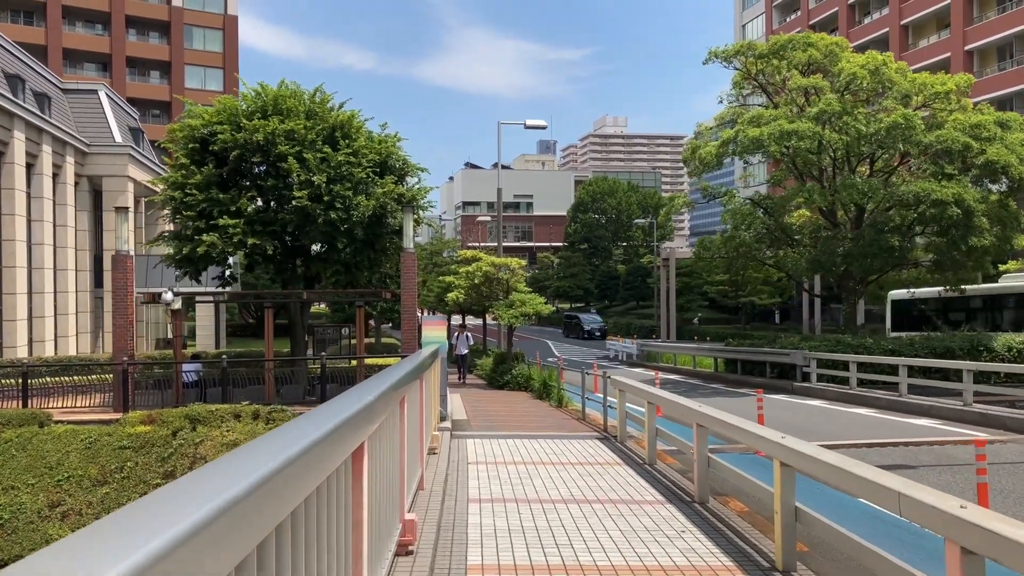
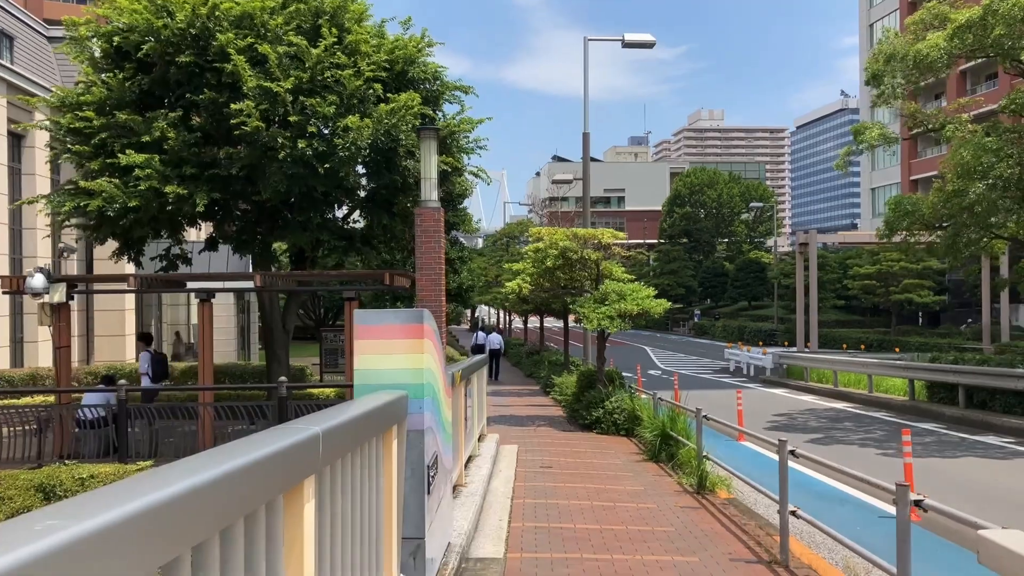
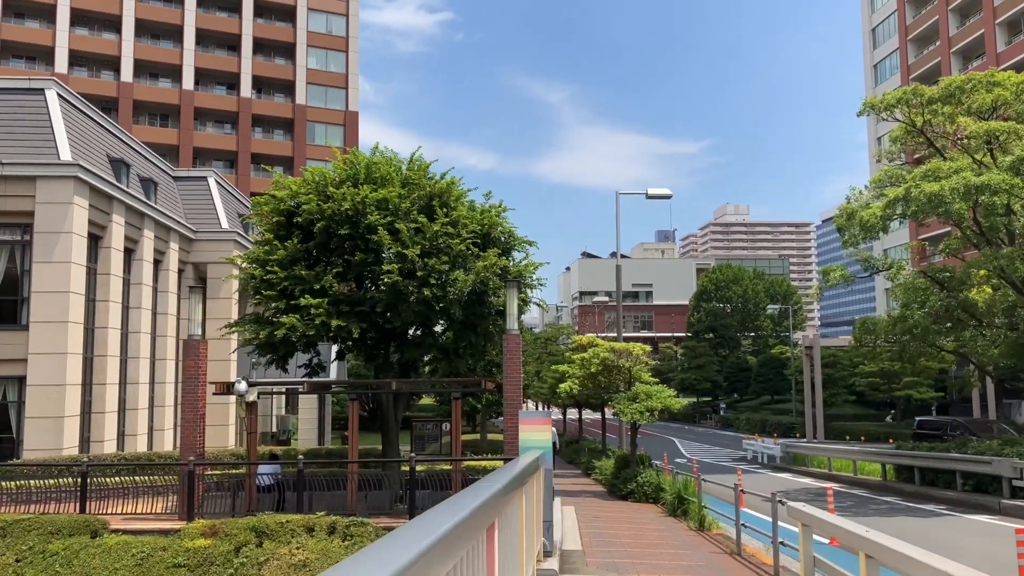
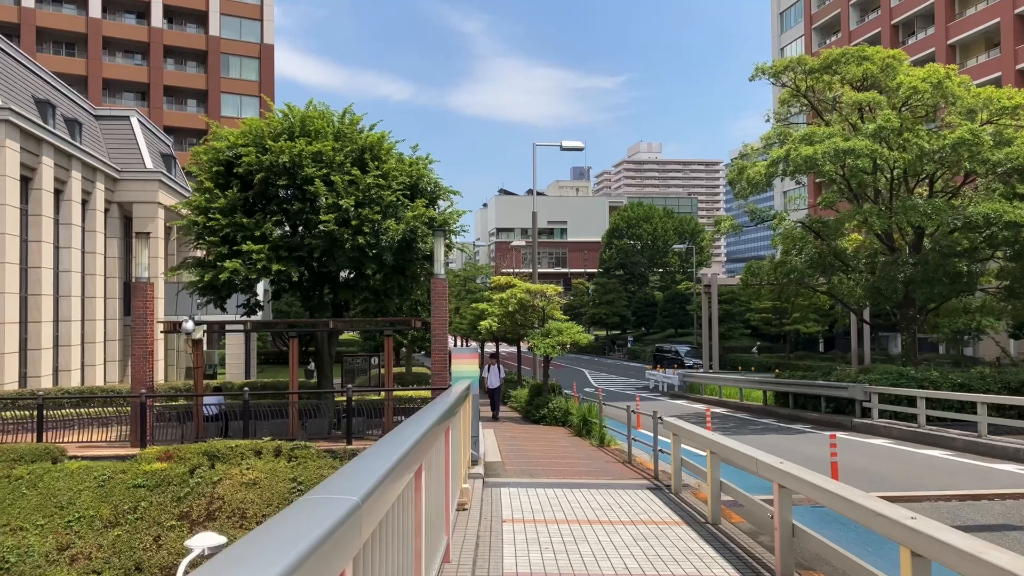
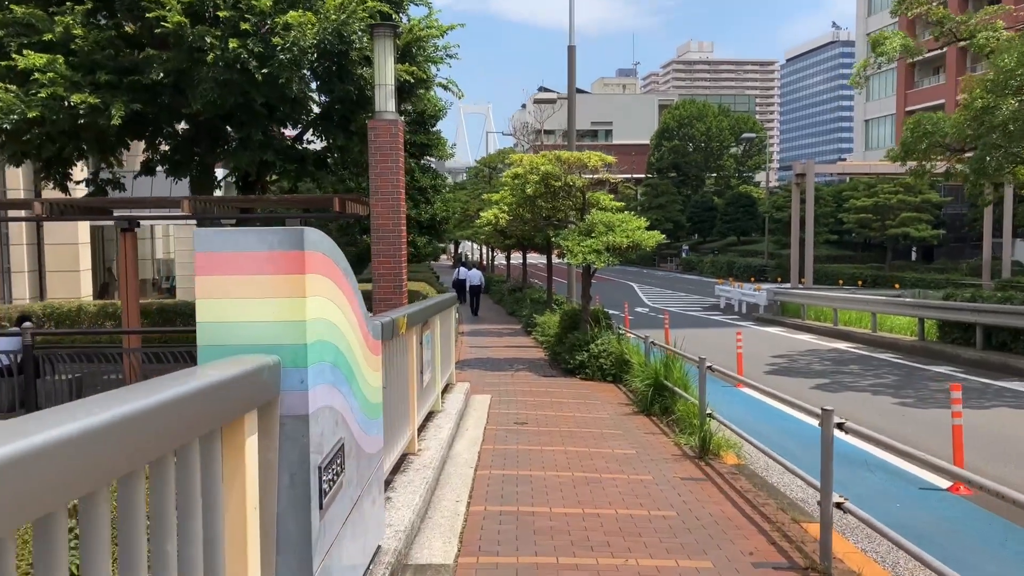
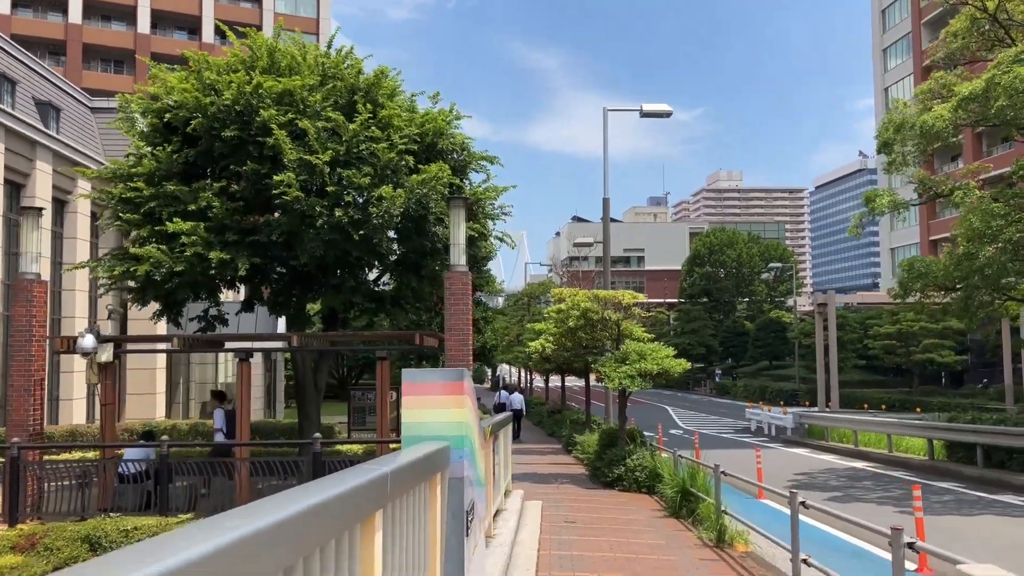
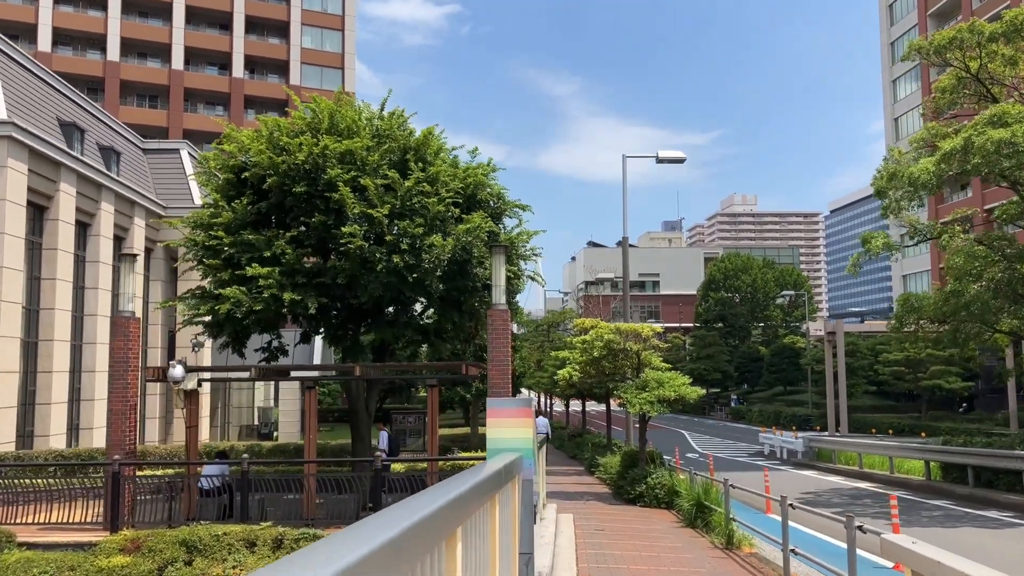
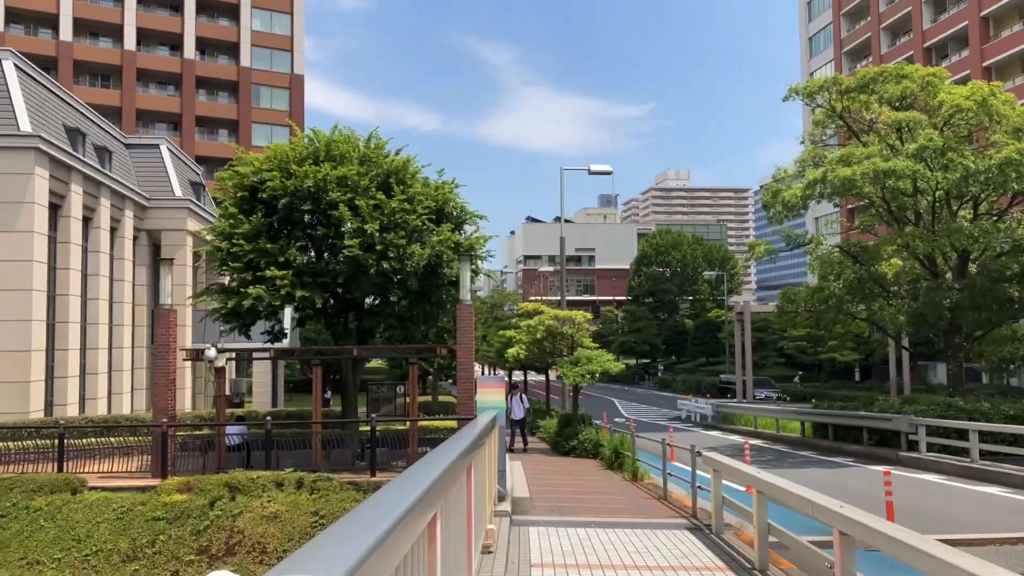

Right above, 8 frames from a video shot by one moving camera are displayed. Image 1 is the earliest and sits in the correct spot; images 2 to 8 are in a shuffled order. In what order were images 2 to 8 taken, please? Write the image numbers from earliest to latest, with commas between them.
4, 8, 3, 7, 6, 2, 5
